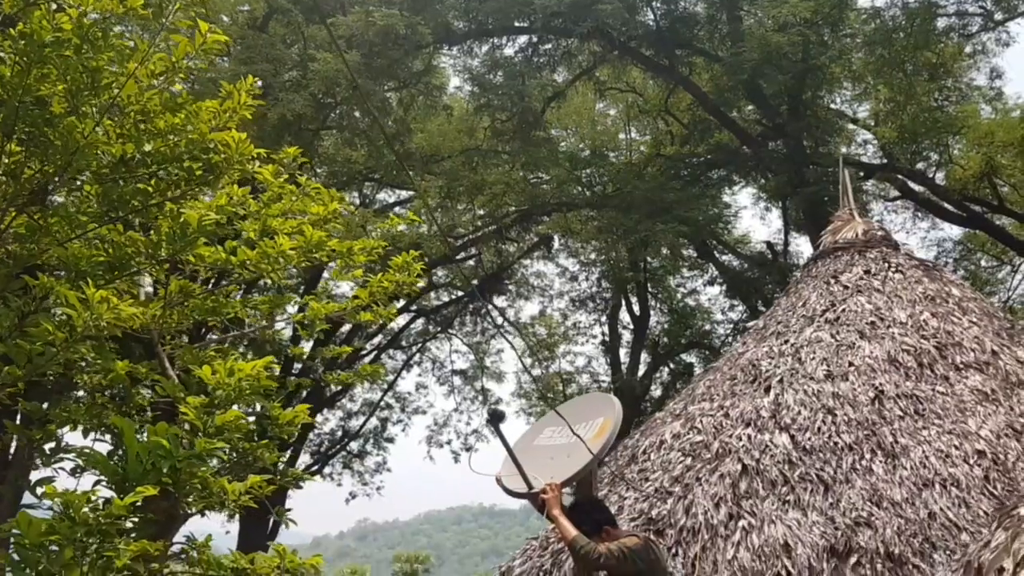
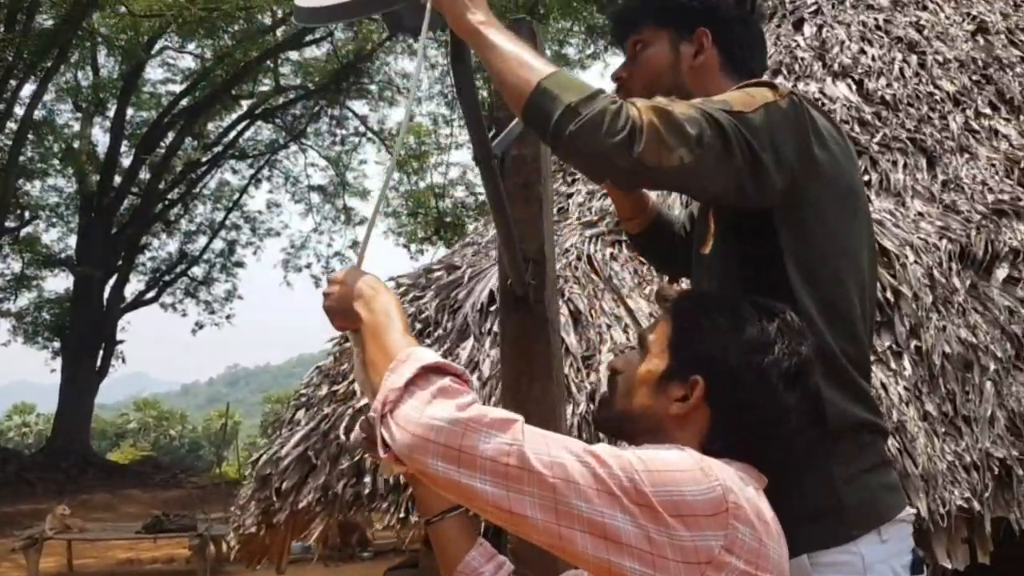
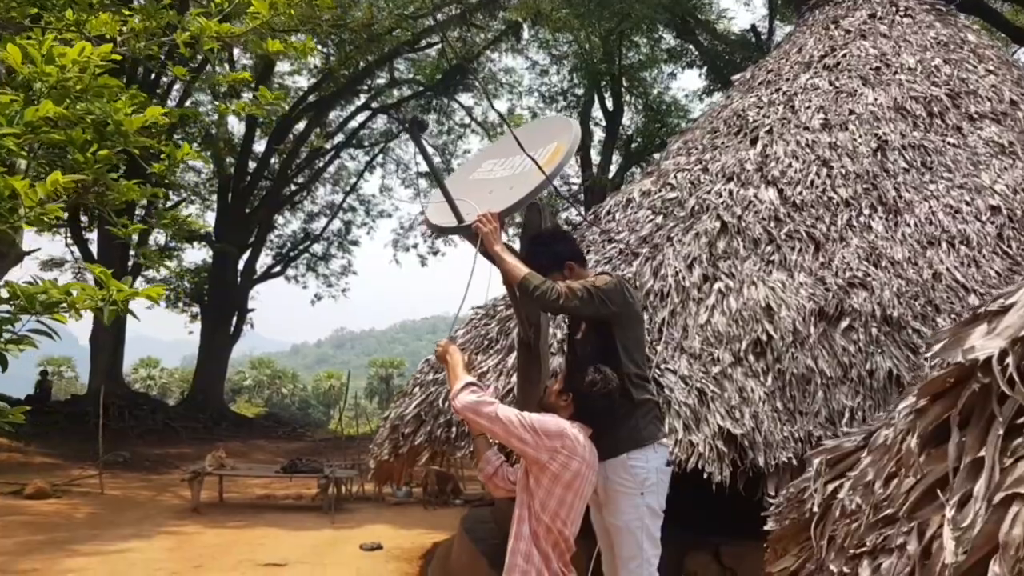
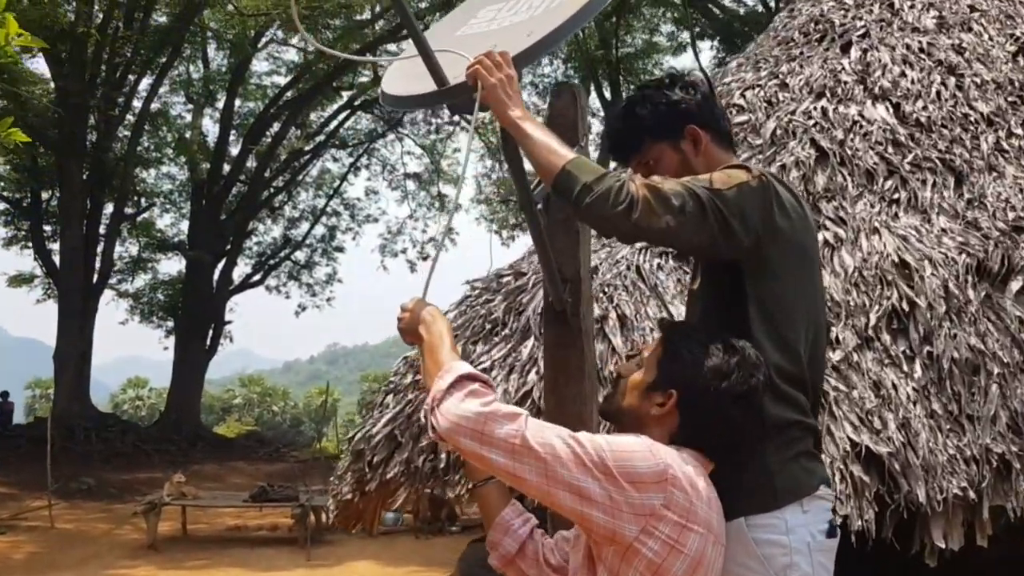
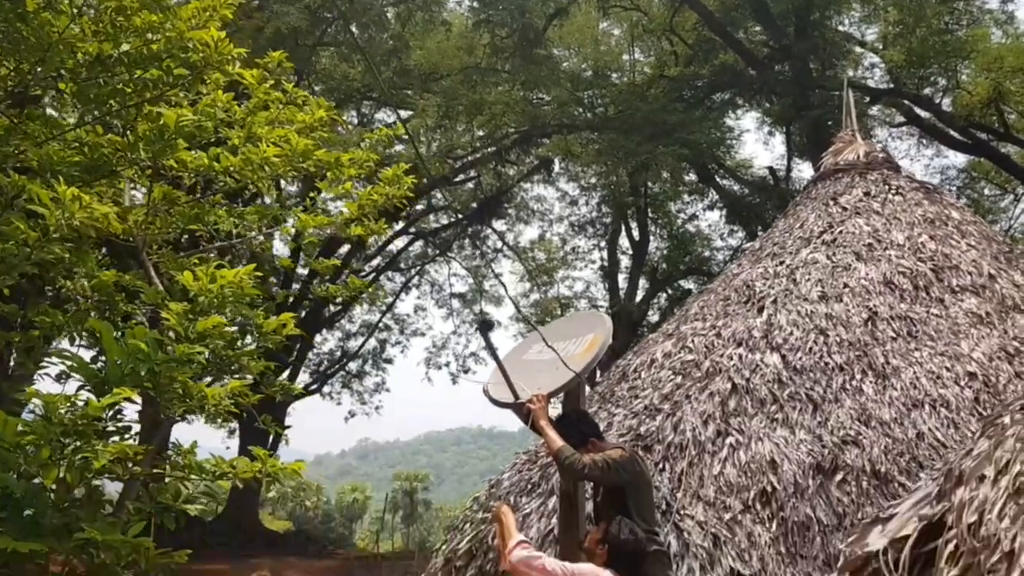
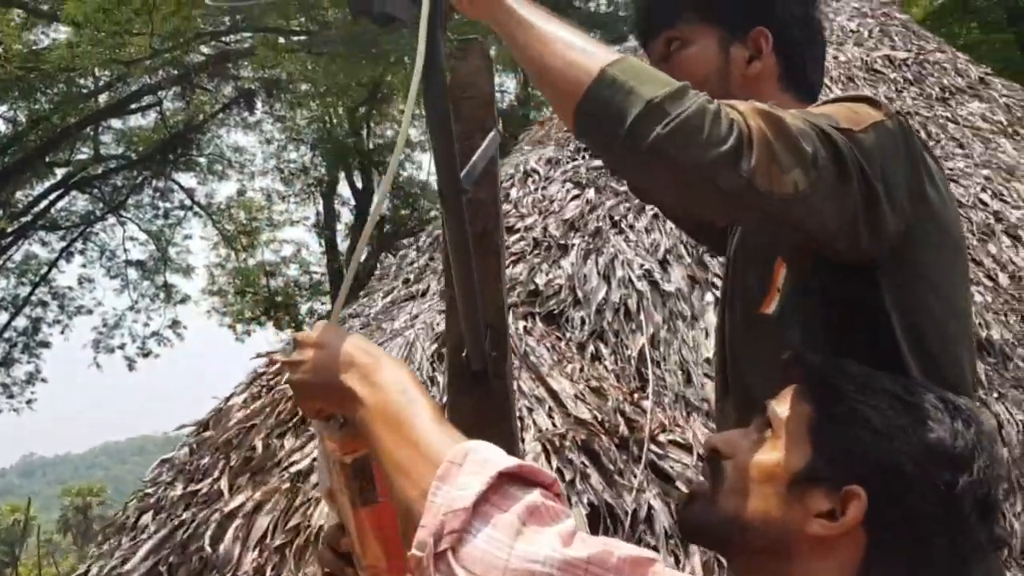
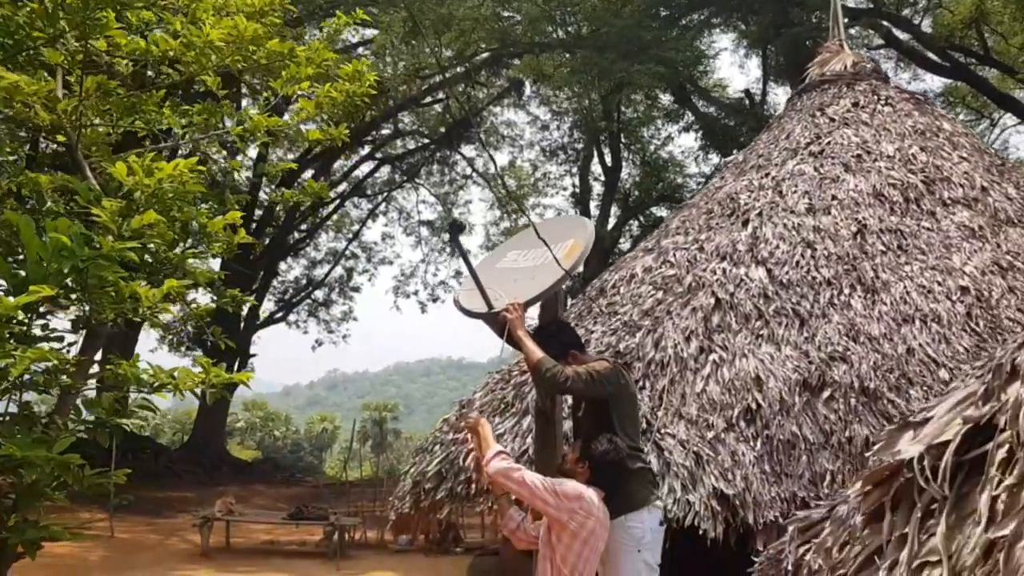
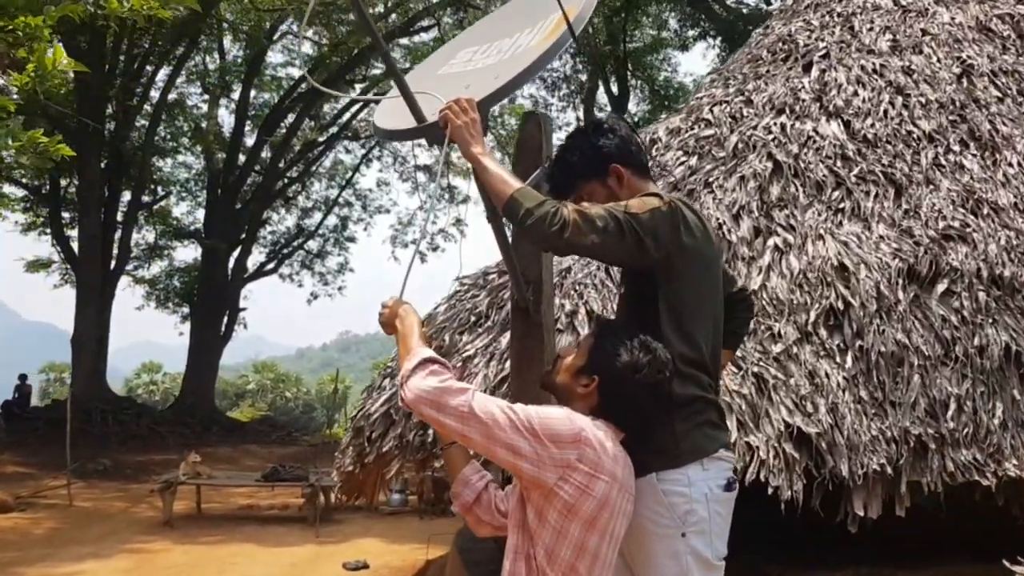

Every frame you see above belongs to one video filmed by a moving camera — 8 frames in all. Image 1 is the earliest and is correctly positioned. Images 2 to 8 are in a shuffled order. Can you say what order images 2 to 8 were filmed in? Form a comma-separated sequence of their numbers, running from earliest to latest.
5, 7, 3, 8, 4, 2, 6
